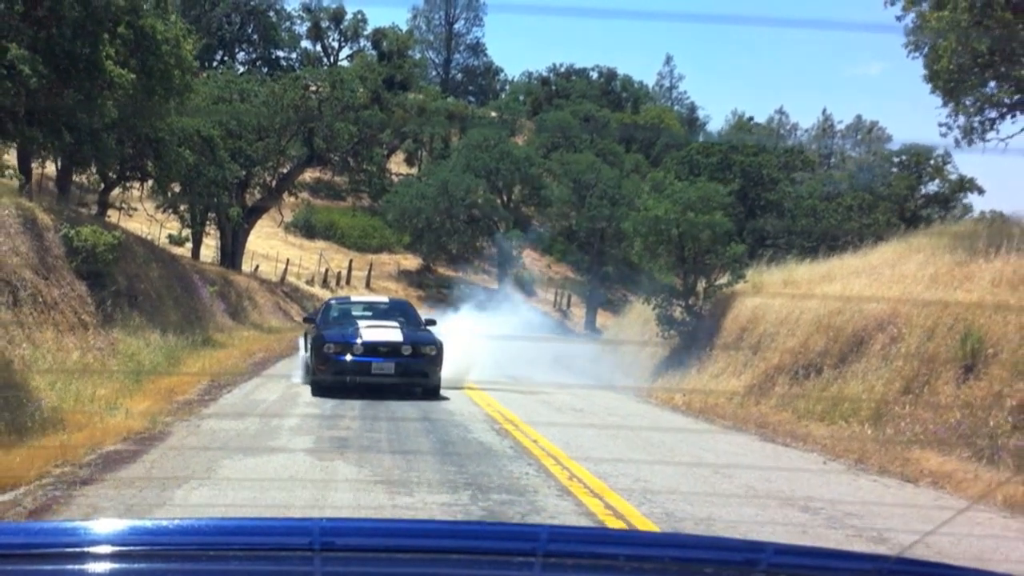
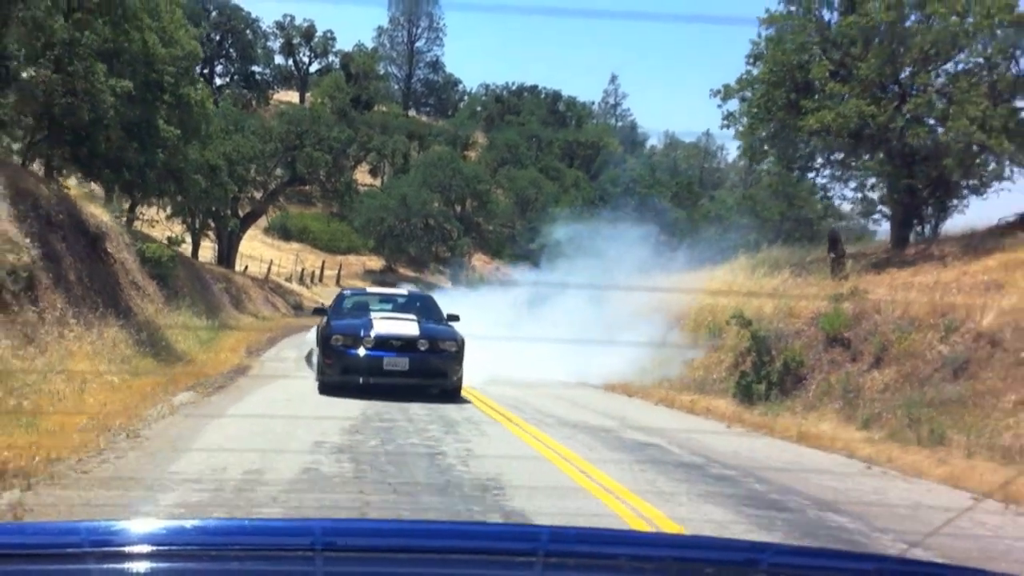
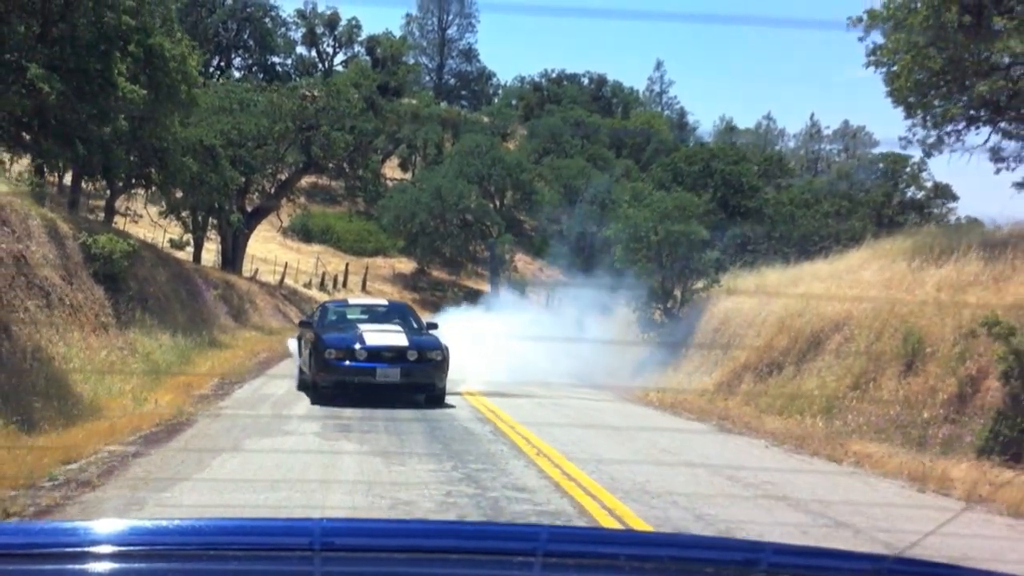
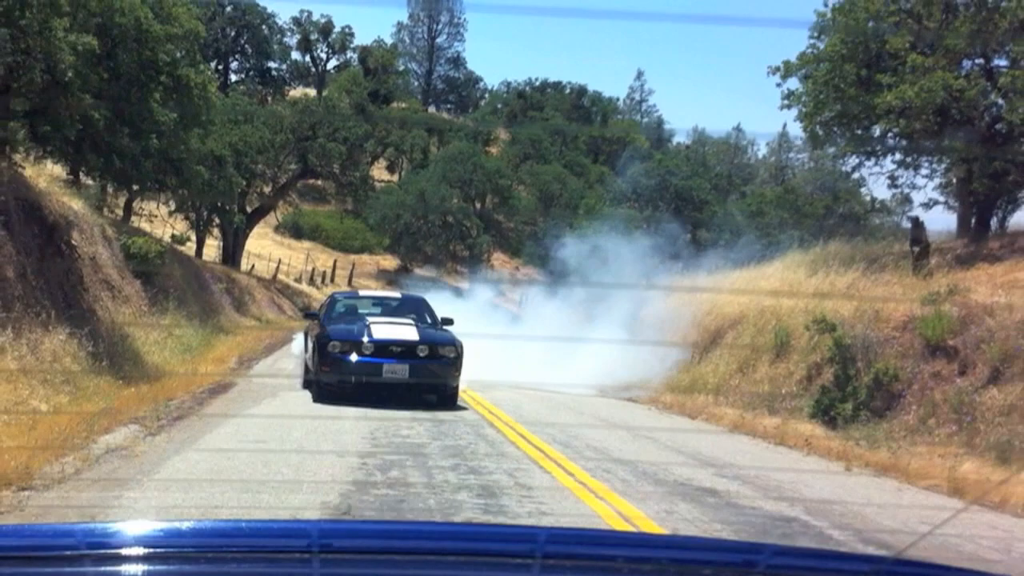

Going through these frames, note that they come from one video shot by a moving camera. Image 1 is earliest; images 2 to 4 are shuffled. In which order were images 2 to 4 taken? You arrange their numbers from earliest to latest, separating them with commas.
3, 4, 2
